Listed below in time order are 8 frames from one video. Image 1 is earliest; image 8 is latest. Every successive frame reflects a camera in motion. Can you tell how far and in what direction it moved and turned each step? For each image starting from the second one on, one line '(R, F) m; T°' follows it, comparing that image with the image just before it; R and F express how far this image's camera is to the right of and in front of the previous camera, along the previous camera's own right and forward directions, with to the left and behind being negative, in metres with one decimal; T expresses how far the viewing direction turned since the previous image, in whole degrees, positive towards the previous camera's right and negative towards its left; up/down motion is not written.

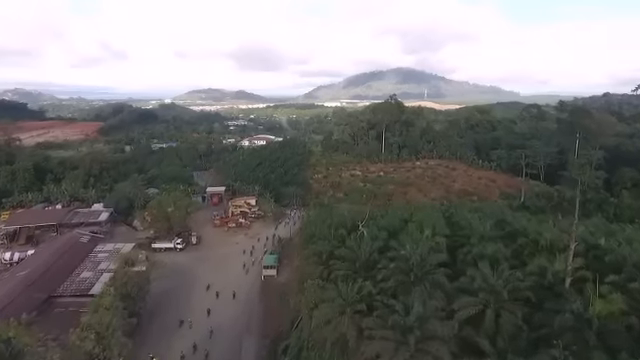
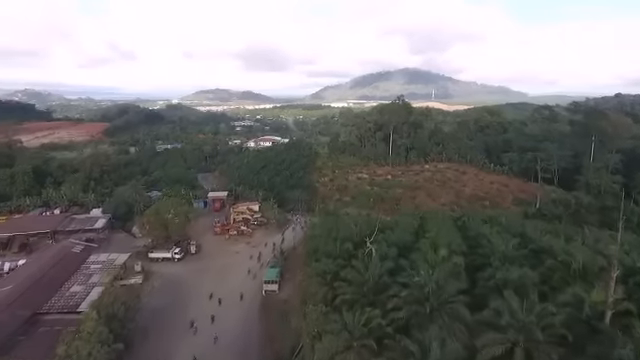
(+0.1, +1.6) m; -1°
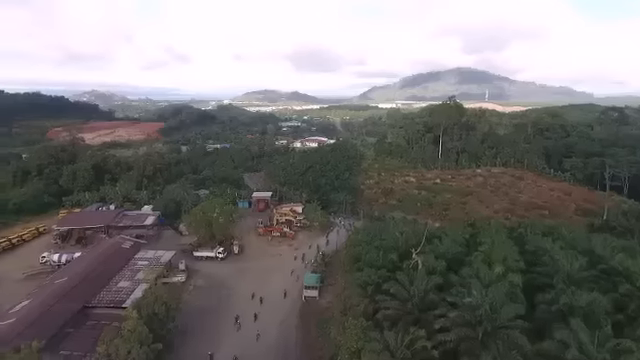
(+0.1, +0.8) m; -7°
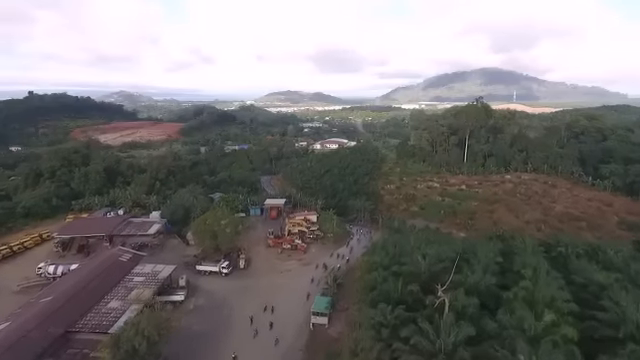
(+0.5, +2.6) m; -3°
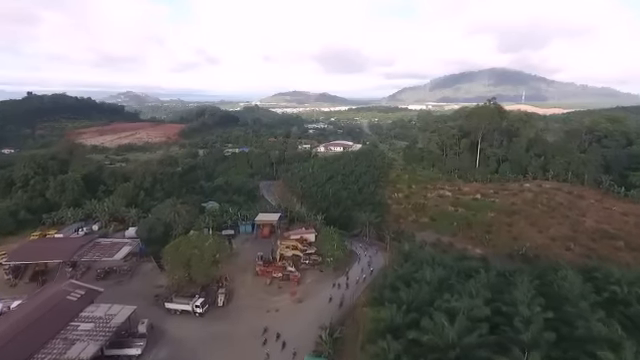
(+0.6, +4.8) m; -1°
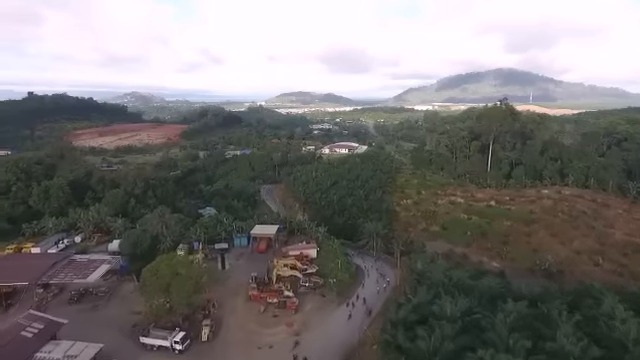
(+0.2, +3.3) m; -1°
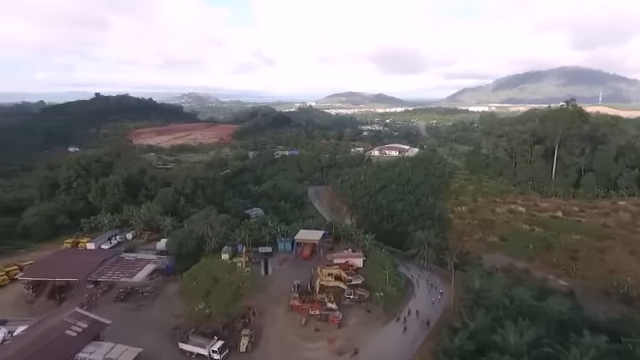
(-0.1, +1.4) m; -7°
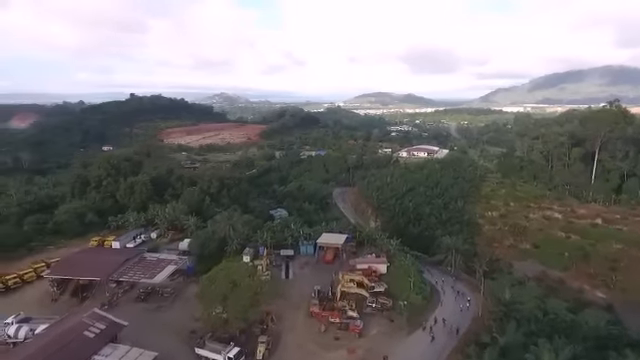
(+0.3, +0.7) m; -4°
